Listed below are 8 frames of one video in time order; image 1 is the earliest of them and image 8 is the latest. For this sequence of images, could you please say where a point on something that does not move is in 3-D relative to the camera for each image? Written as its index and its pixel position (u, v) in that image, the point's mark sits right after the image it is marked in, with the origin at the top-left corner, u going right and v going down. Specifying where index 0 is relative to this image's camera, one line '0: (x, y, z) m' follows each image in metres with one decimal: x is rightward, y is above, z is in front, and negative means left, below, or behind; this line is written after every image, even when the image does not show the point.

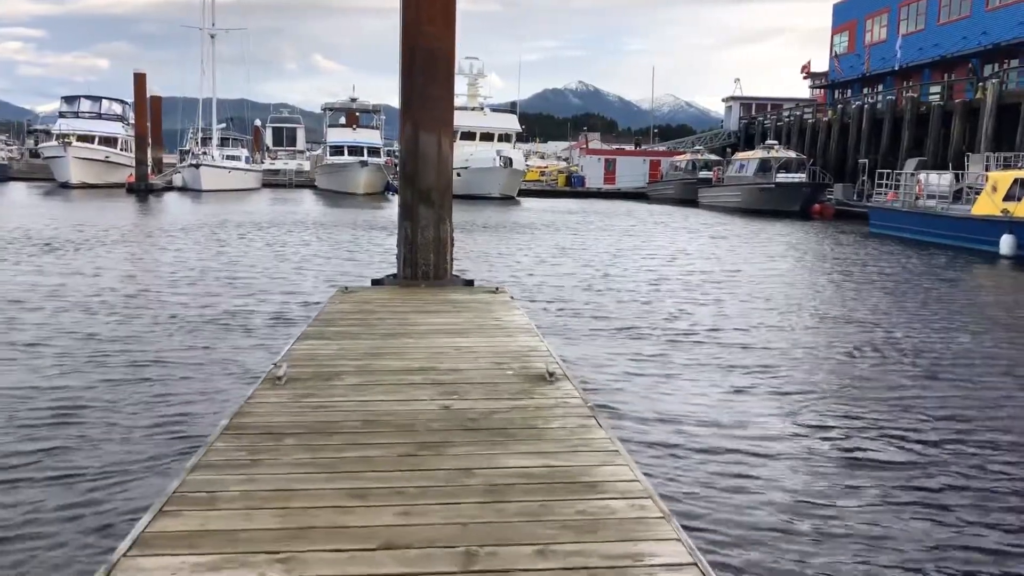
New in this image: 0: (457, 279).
0: (-0.7, +0.1, +11.4) m
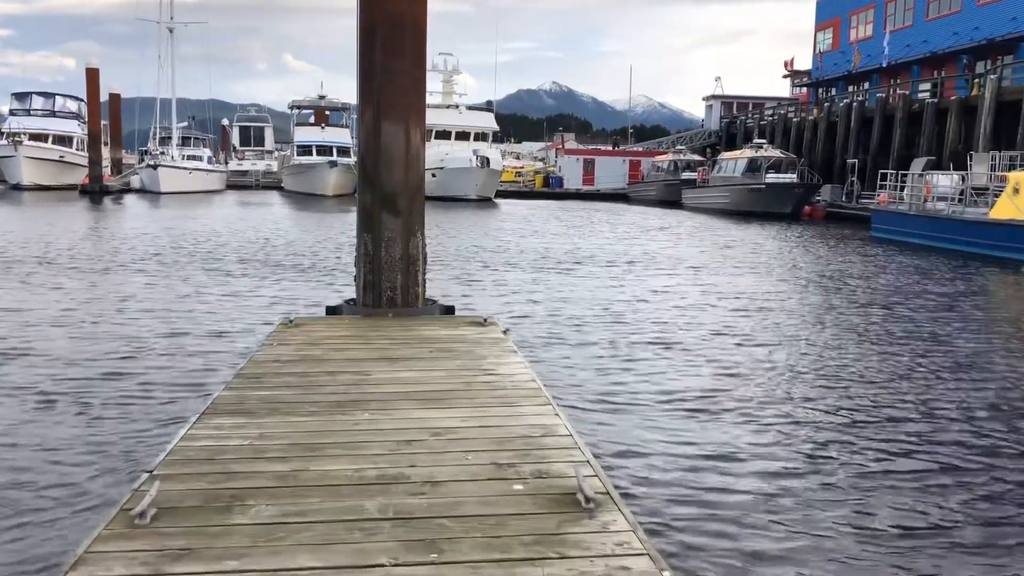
0: (-0.8, -0.2, +9.1) m
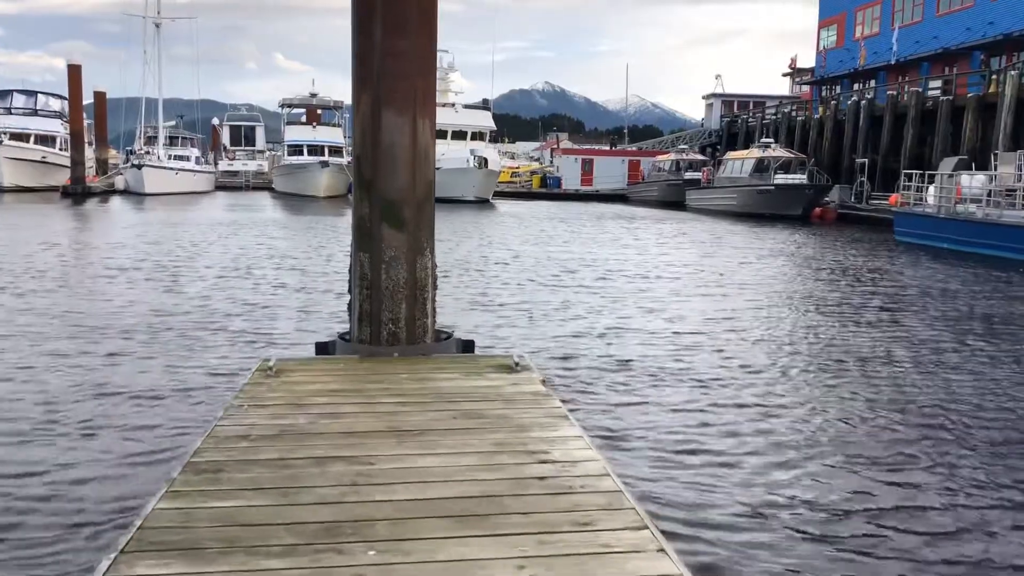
0: (-0.6, -0.4, +7.4) m
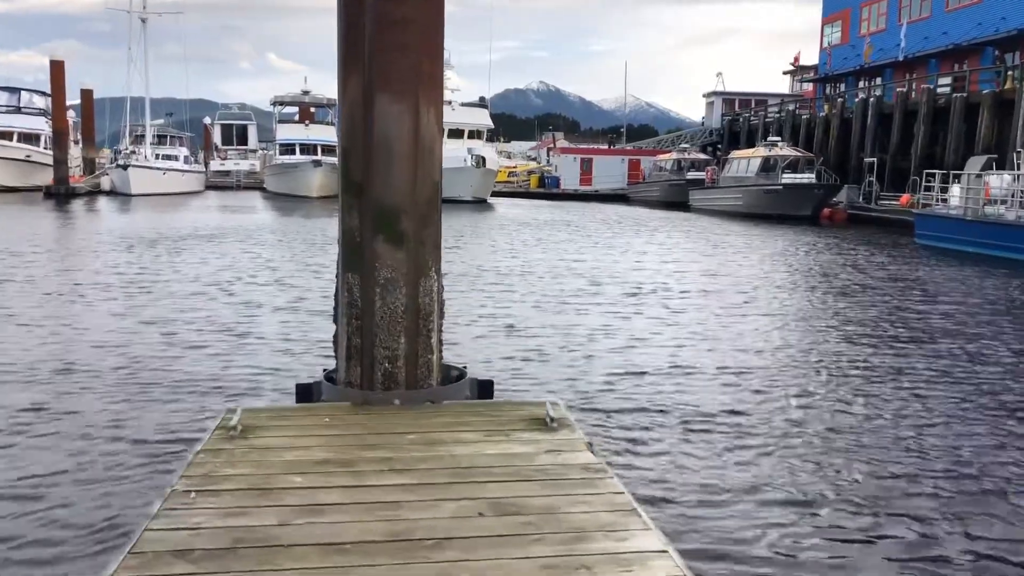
0: (-0.4, -0.6, +5.9) m
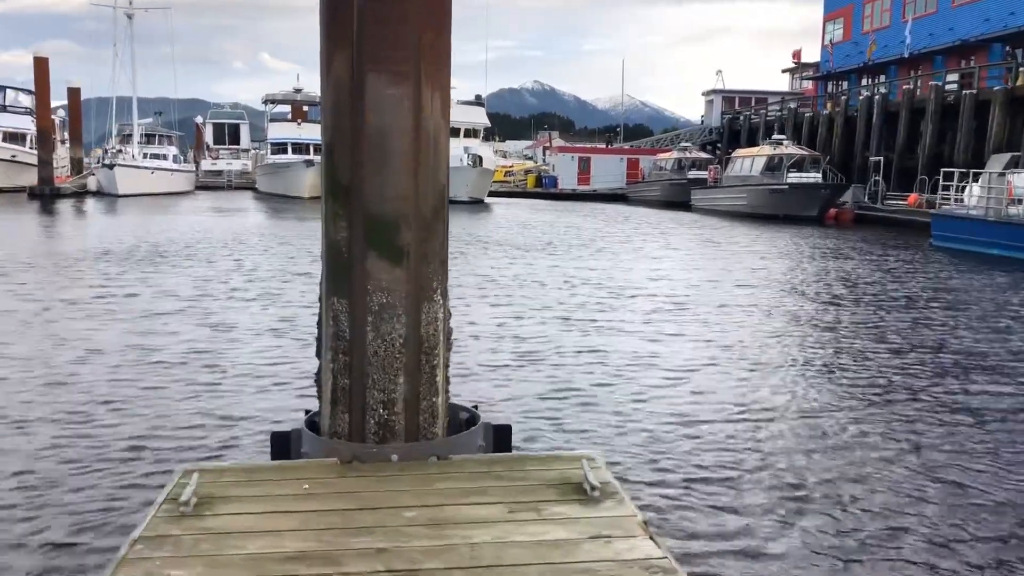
0: (-0.3, -0.8, +4.8) m
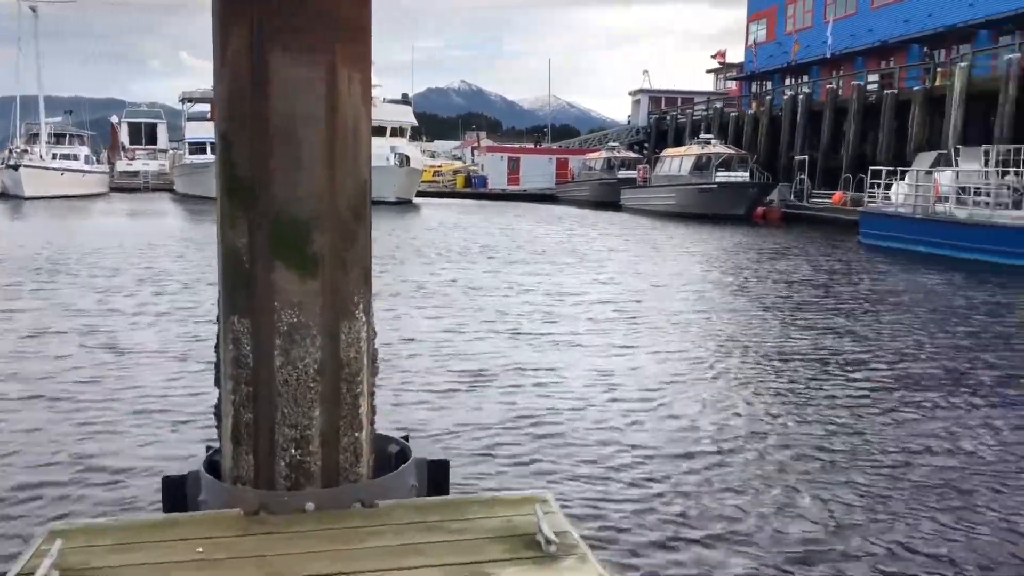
0: (-0.5, -0.8, +4.1) m
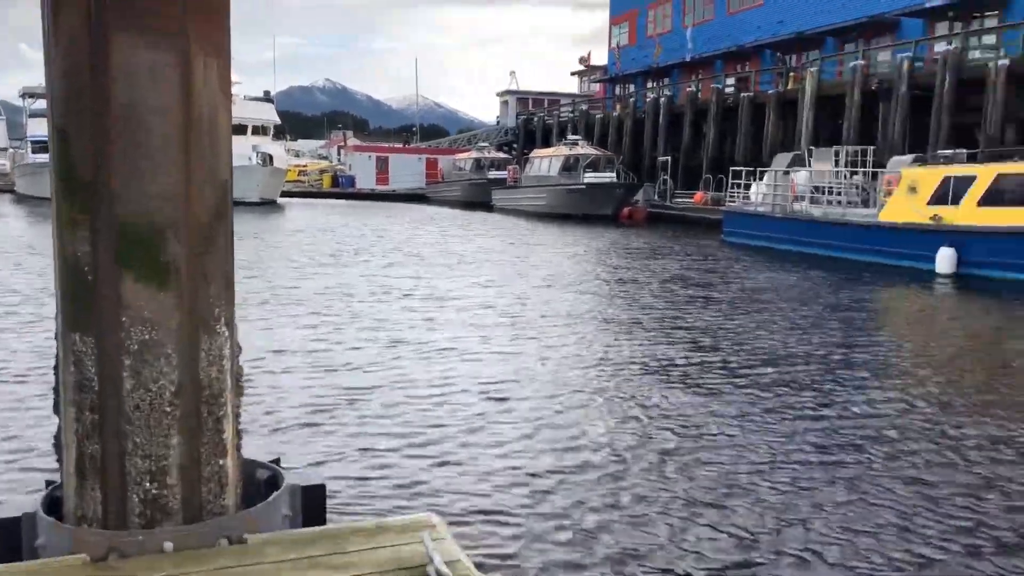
0: (-1.0, -0.9, +3.7) m
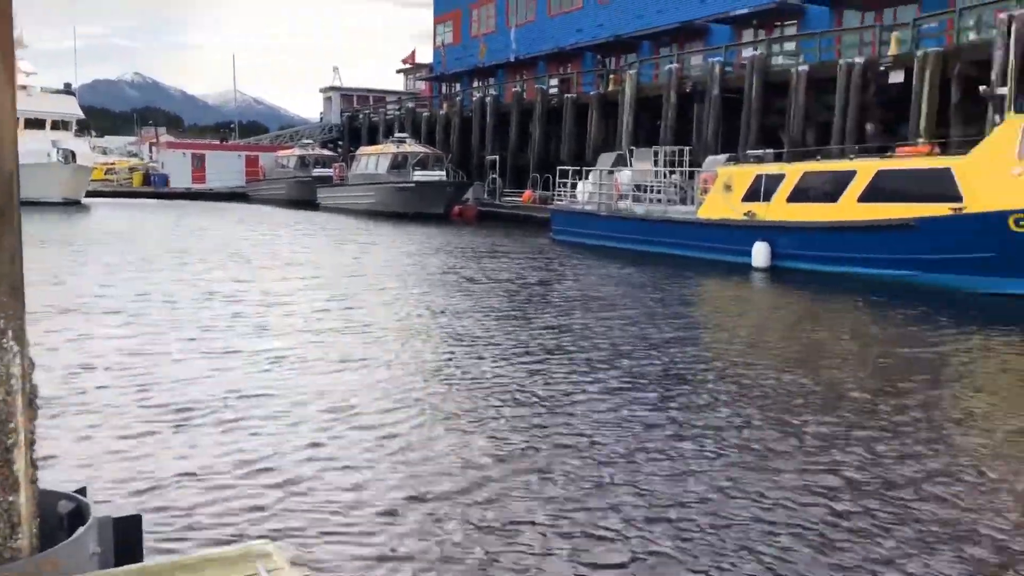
0: (-1.6, -0.9, +3.2) m
